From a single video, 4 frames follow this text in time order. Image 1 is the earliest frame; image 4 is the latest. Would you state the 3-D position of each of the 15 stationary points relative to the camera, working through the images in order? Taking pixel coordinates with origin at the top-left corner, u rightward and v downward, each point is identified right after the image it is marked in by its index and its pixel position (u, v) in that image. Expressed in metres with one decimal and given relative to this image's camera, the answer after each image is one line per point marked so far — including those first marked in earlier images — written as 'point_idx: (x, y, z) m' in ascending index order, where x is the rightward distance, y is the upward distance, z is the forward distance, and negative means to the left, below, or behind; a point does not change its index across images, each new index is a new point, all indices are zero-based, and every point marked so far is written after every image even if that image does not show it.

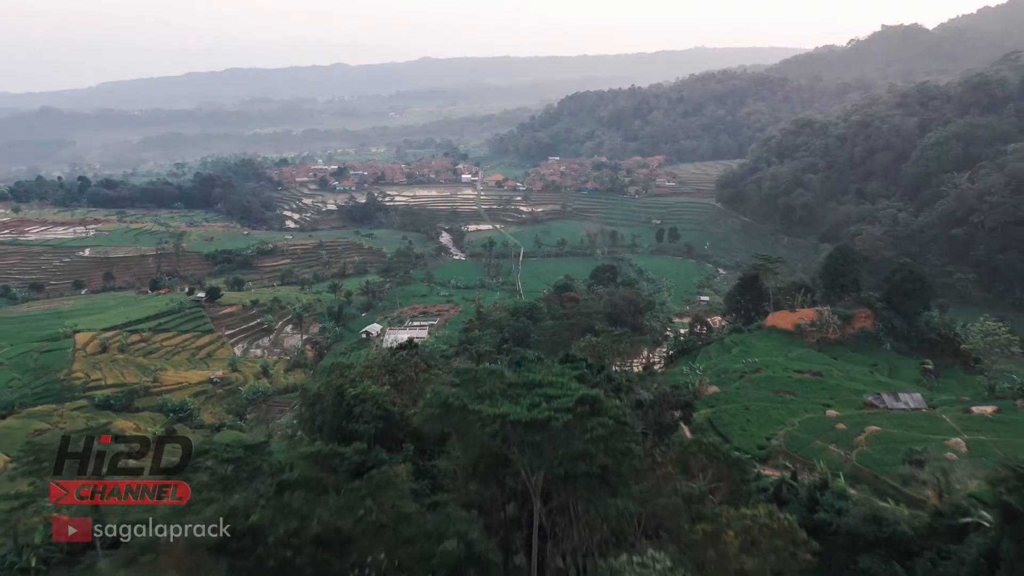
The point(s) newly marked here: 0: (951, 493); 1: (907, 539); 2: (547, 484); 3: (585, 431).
0: (+8.5, -4.0, +19.5) m
1: (+7.3, -4.7, +18.6) m
2: (+0.5, -2.7, +14.6) m
3: (+1.0, -1.8, +14.1) m
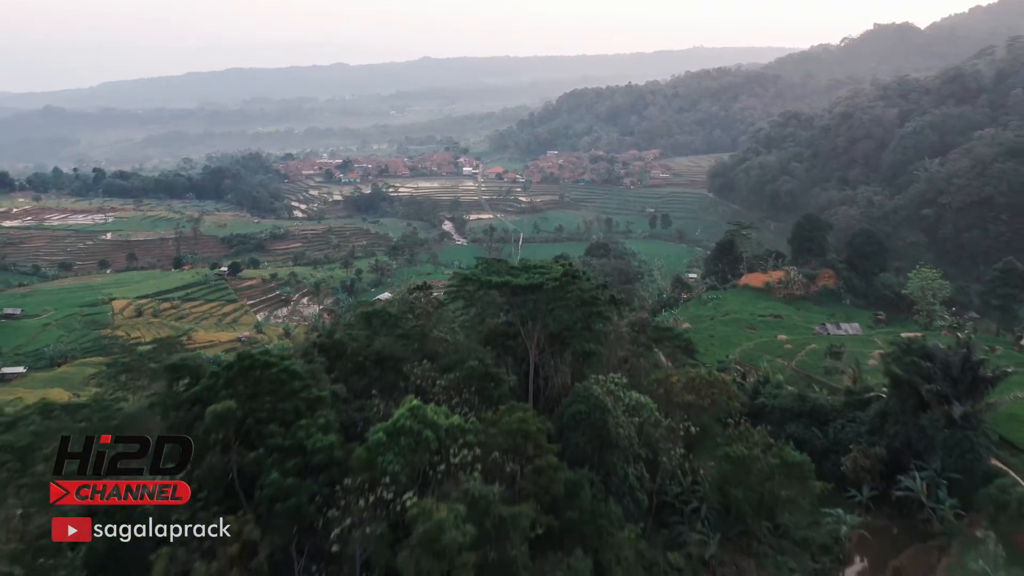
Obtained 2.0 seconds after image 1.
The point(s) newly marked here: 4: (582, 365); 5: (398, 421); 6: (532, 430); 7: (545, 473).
0: (+8.6, -2.2, +24.6) m
1: (+7.4, -2.9, +23.7) m
2: (+0.6, -0.9, +19.7) m
3: (+1.0, -0.1, +19.2) m
4: (+1.3, -1.4, +19.8) m
5: (-1.4, -1.7, +12.5) m
6: (+0.3, -2.1, +14.6) m
7: (+0.5, -2.7, +14.4) m
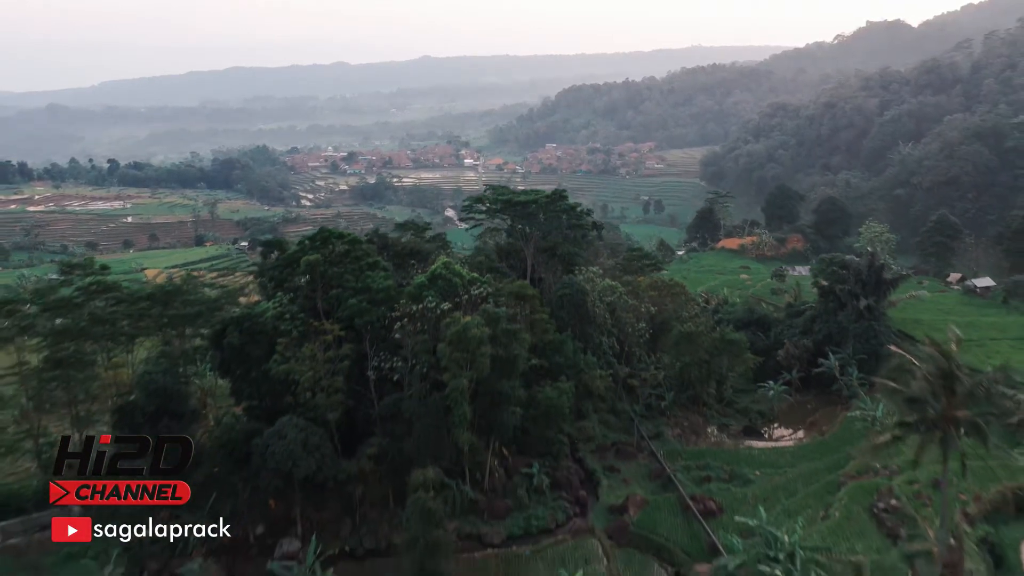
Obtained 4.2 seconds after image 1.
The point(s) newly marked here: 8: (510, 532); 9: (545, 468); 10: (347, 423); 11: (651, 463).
0: (+8.6, -0.3, +30.0) m
1: (+7.4, -0.9, +29.1) m
2: (+0.6, +1.0, +25.1) m
3: (+1.0, +1.9, +24.5) m
4: (+1.4, +0.5, +25.2) m
5: (-1.4, +0.3, +17.9) m
6: (+0.3, -0.1, +20.0) m
7: (+0.5, -0.7, +19.8) m
8: (0.0, -4.0, +16.5) m
9: (+0.6, -3.3, +18.6) m
10: (-2.8, -2.2, +16.9) m
11: (+2.8, -3.4, +19.8) m
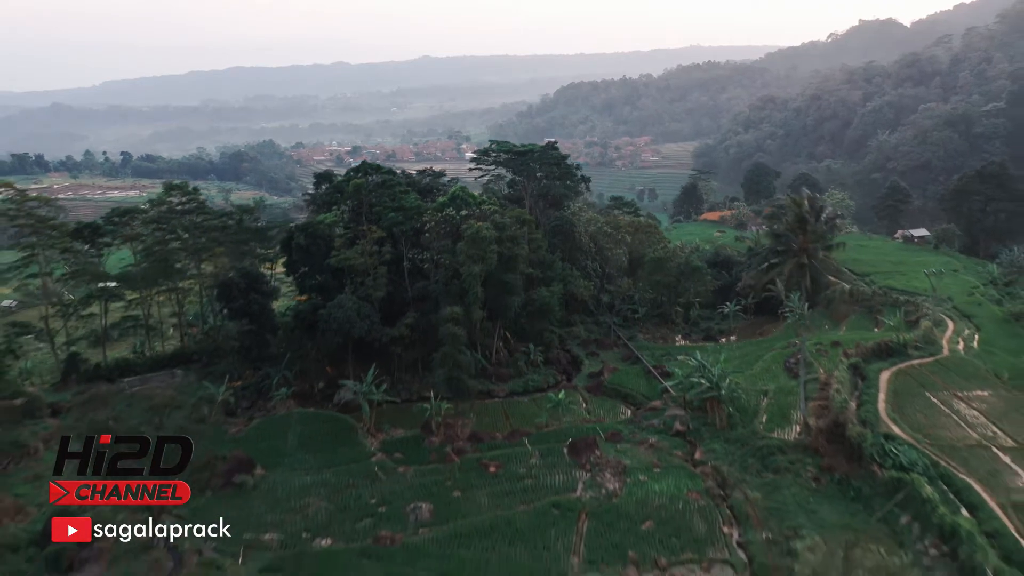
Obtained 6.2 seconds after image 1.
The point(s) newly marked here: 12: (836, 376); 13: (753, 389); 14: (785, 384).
0: (+8.6, +1.6, +35.1) m
1: (+7.4, +0.9, +34.1) m
2: (+0.6, +2.9, +30.1) m
3: (+1.1, +3.8, +29.6) m
4: (+1.4, +2.4, +30.2) m
5: (-1.3, +2.2, +23.0) m
6: (+0.4, +1.7, +25.0) m
7: (+0.5, +1.1, +24.8) m
8: (0.0, -2.2, +21.6) m
9: (+0.7, -1.5, +23.6) m
10: (-2.7, -0.4, +21.9) m
11: (+2.8, -1.6, +24.9) m
12: (+5.7, -1.6, +17.8) m
13: (+4.5, -1.9, +18.8) m
14: (+5.1, -1.8, +18.8) m
